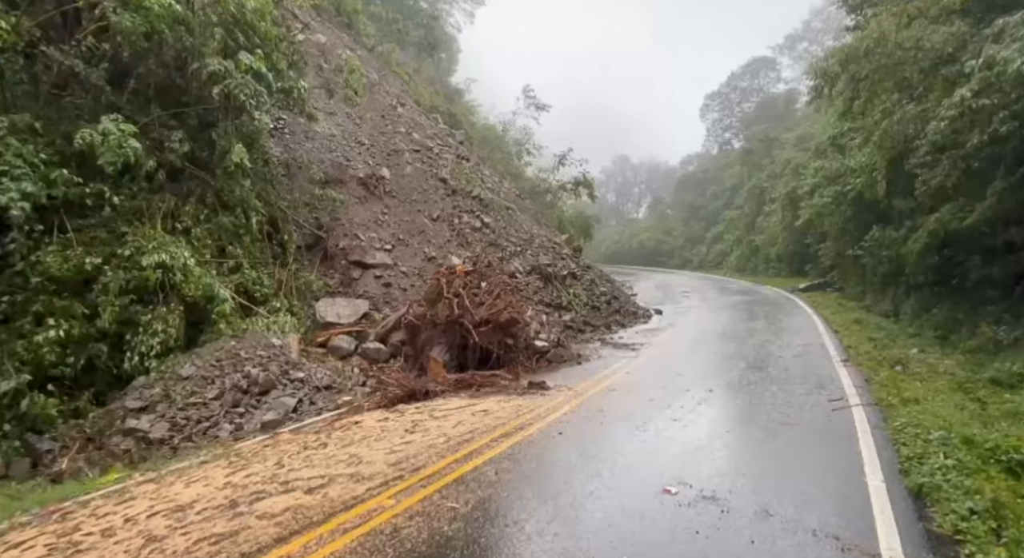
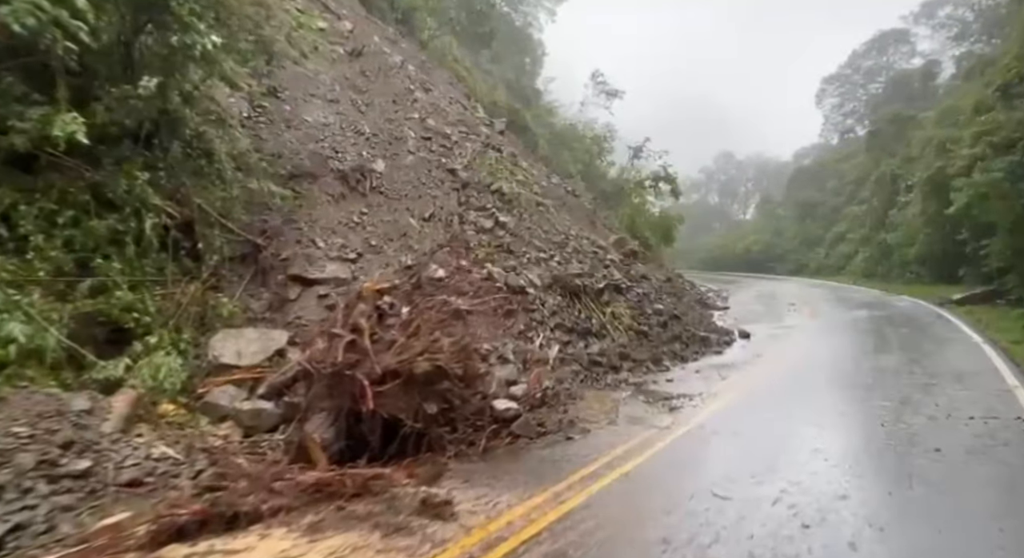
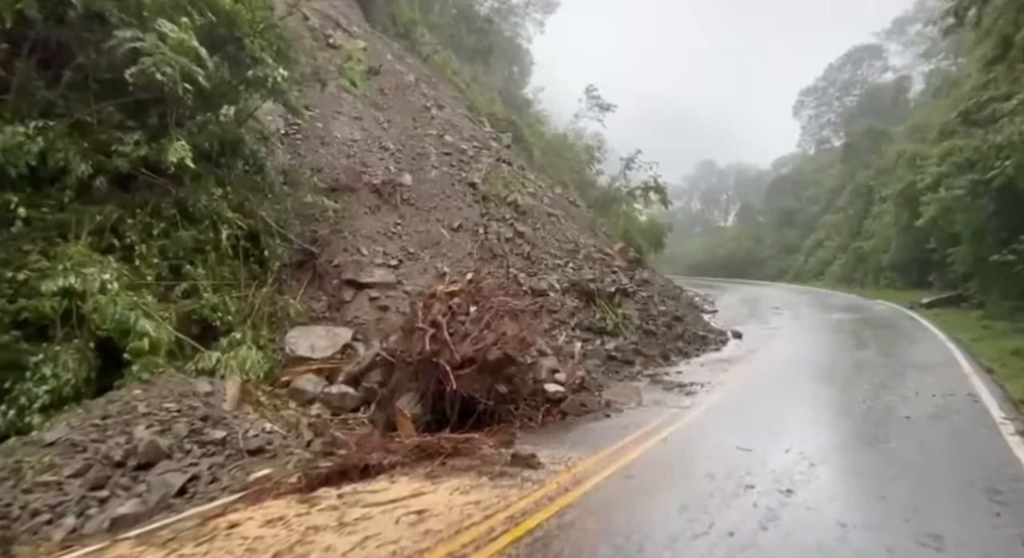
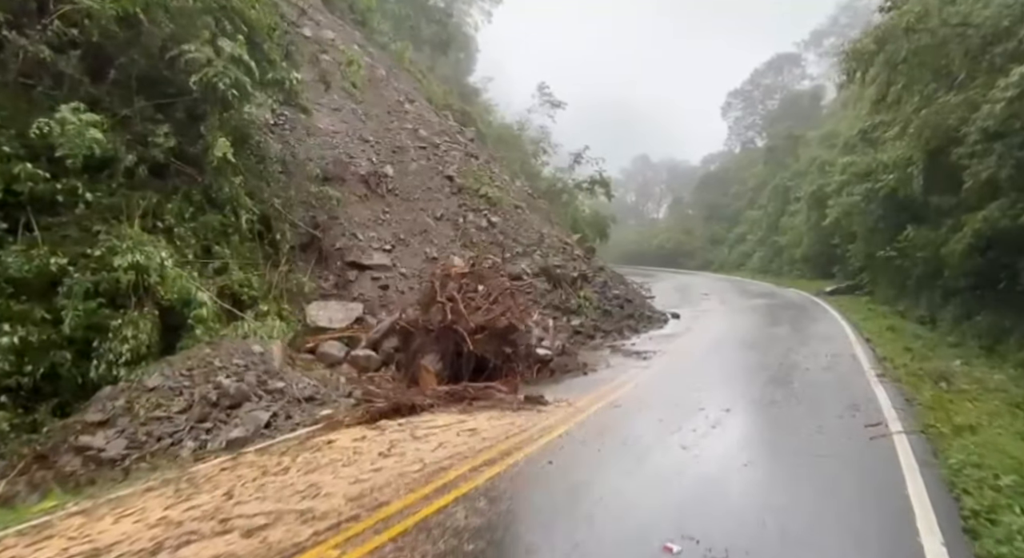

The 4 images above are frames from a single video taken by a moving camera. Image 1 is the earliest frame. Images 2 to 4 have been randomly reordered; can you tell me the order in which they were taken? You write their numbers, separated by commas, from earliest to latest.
4, 3, 2
